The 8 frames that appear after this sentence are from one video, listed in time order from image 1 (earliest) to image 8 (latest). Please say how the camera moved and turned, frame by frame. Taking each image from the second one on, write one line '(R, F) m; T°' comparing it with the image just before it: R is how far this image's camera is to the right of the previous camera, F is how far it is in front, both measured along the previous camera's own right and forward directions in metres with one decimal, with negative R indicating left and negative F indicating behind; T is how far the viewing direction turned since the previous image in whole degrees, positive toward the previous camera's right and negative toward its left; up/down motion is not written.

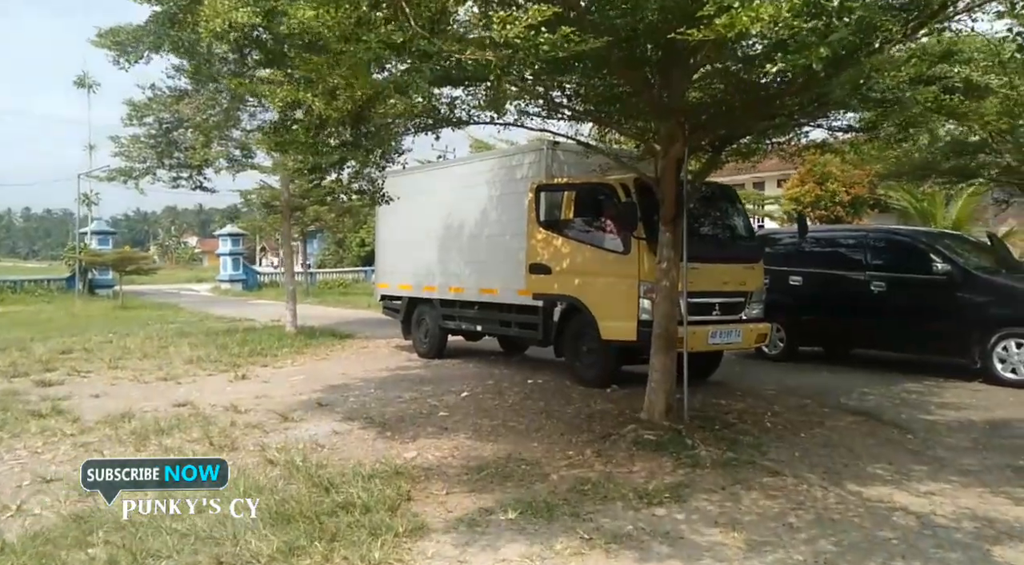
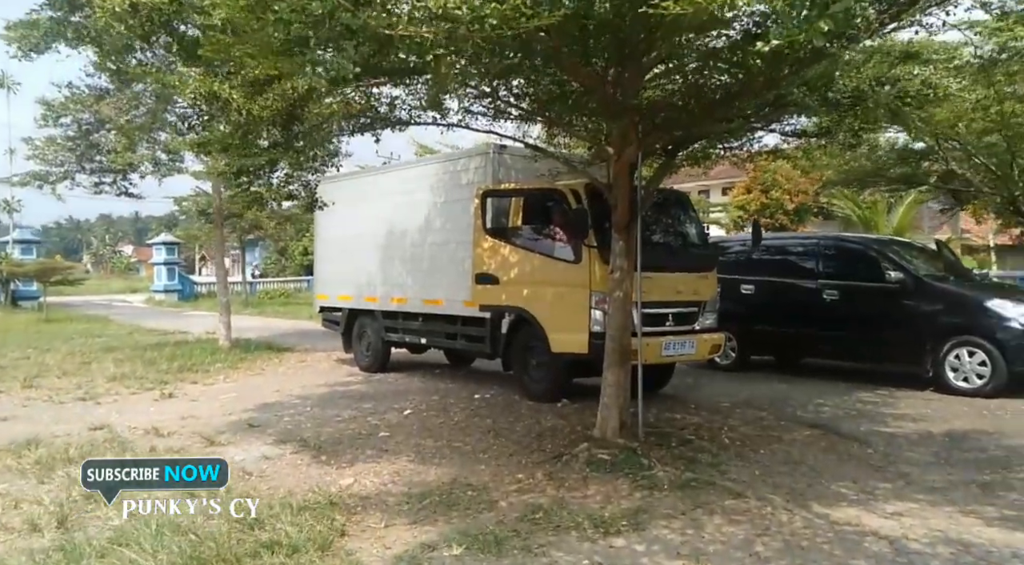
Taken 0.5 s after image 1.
(0.0, +0.4) m; +4°
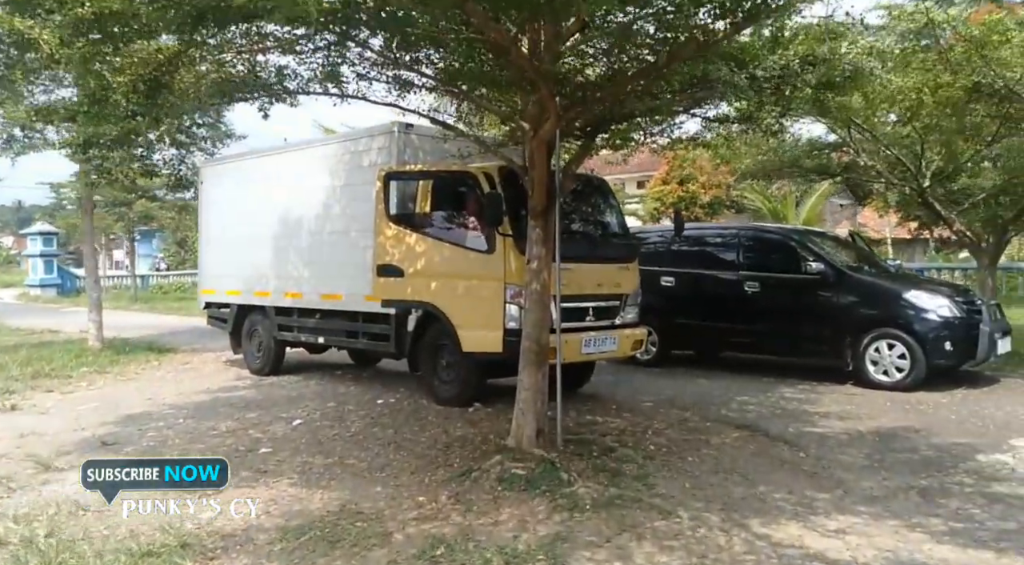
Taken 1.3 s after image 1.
(+0.1, +0.7) m; +6°
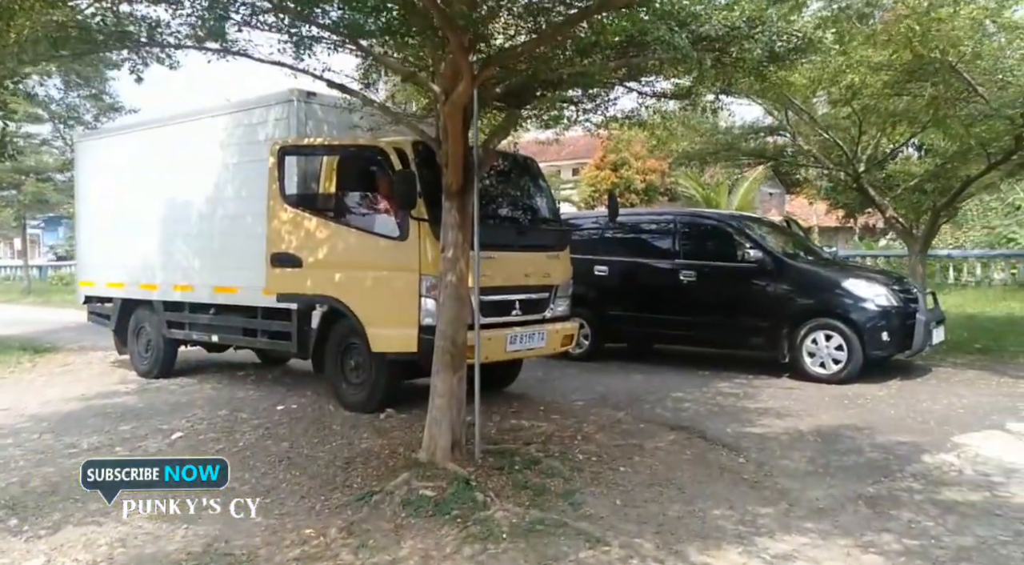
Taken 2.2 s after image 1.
(+0.2, +0.6) m; +5°
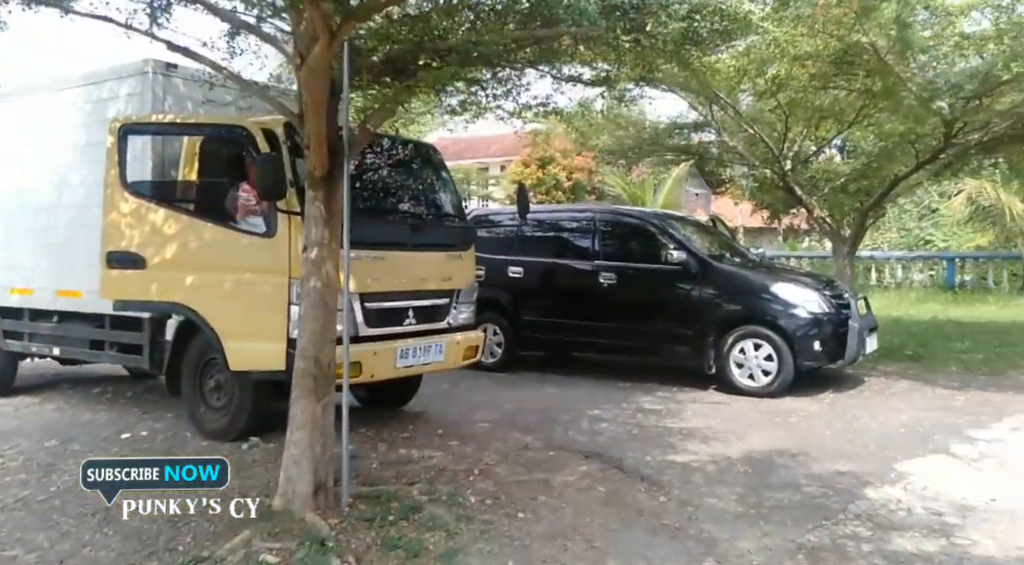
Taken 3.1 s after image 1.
(+0.3, +0.8) m; +5°
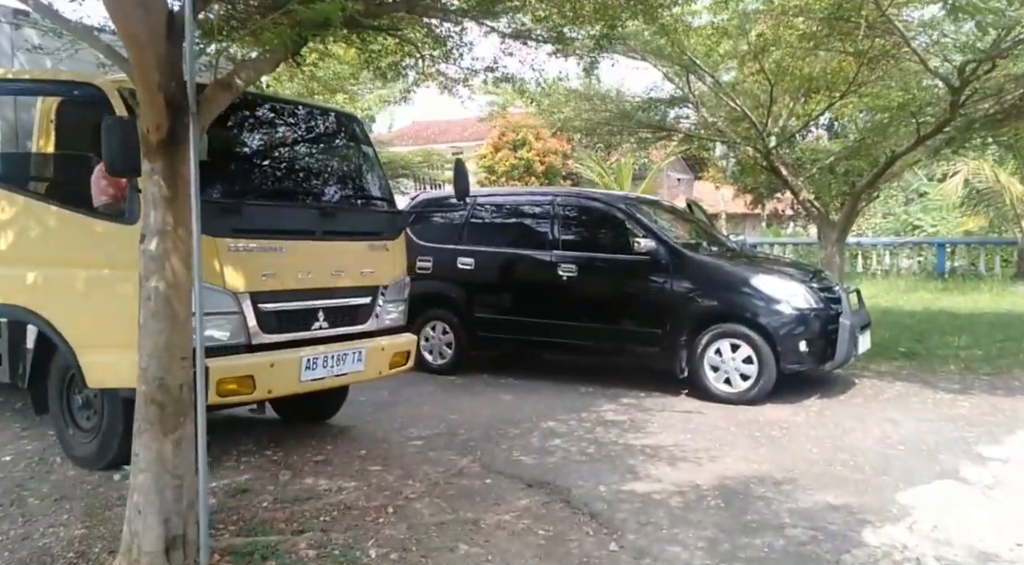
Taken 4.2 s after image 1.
(+0.3, +0.9) m; +1°
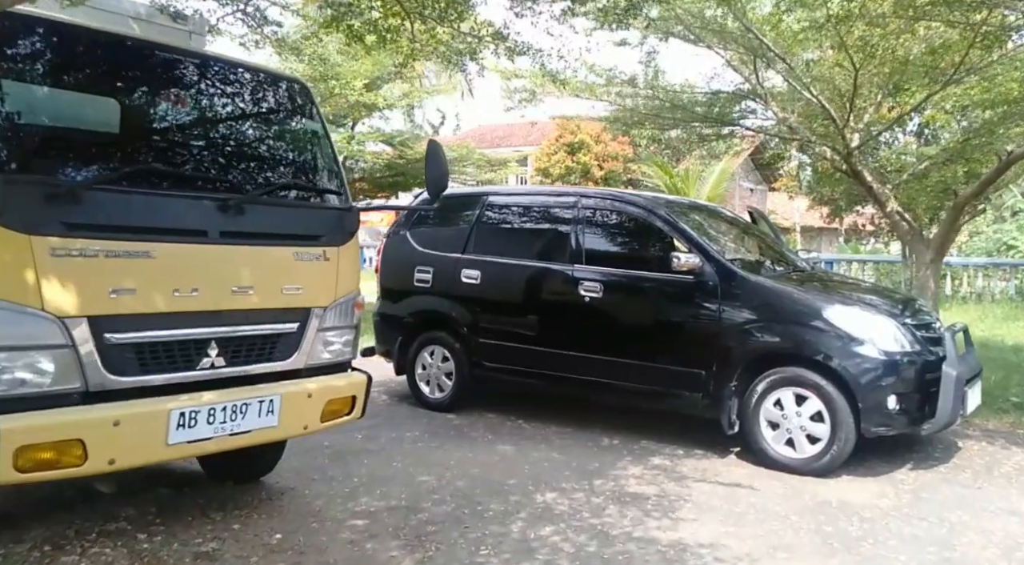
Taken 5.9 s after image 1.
(+0.4, +1.4) m; -5°
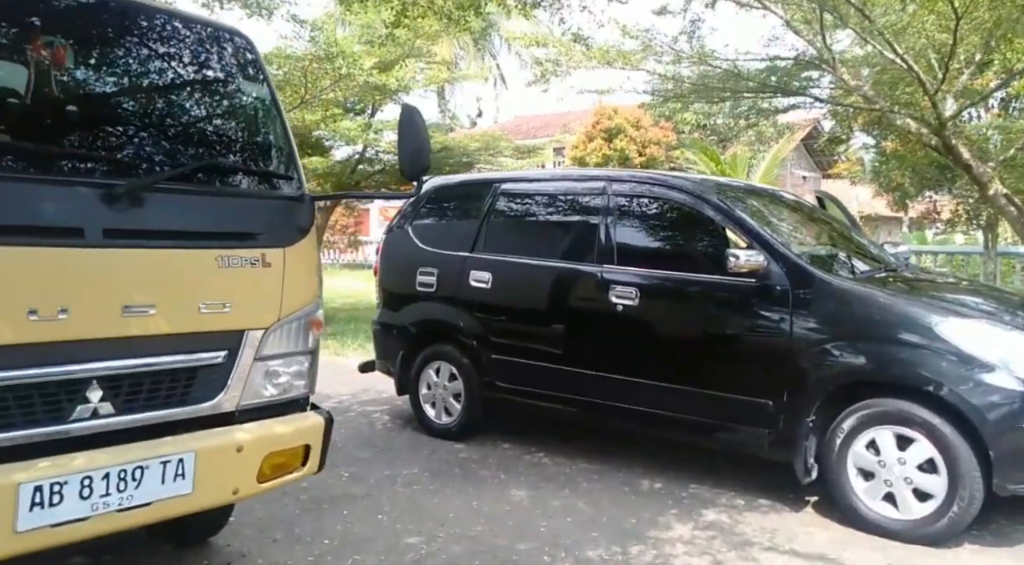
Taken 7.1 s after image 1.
(+0.2, +1.0) m; -3°
